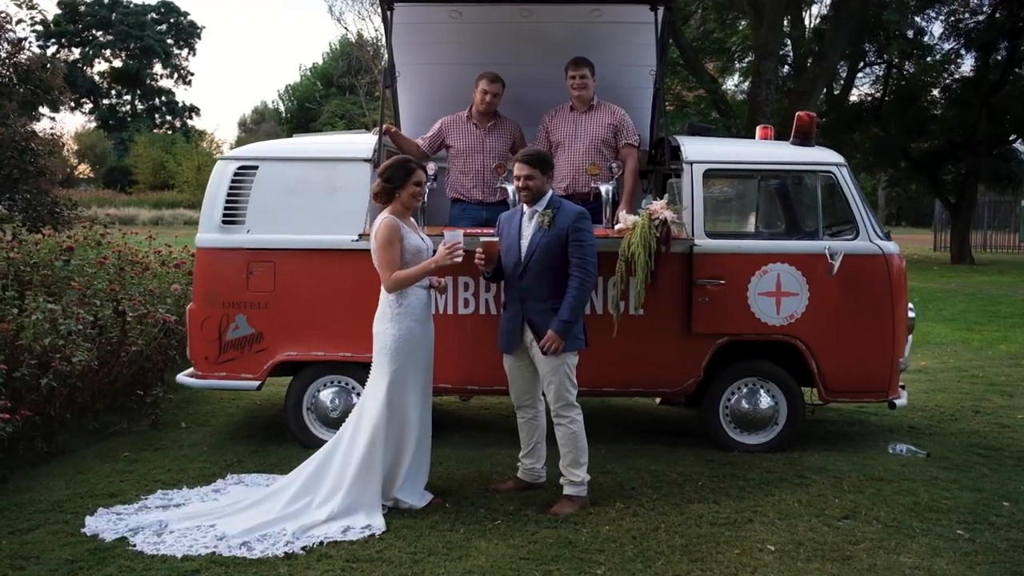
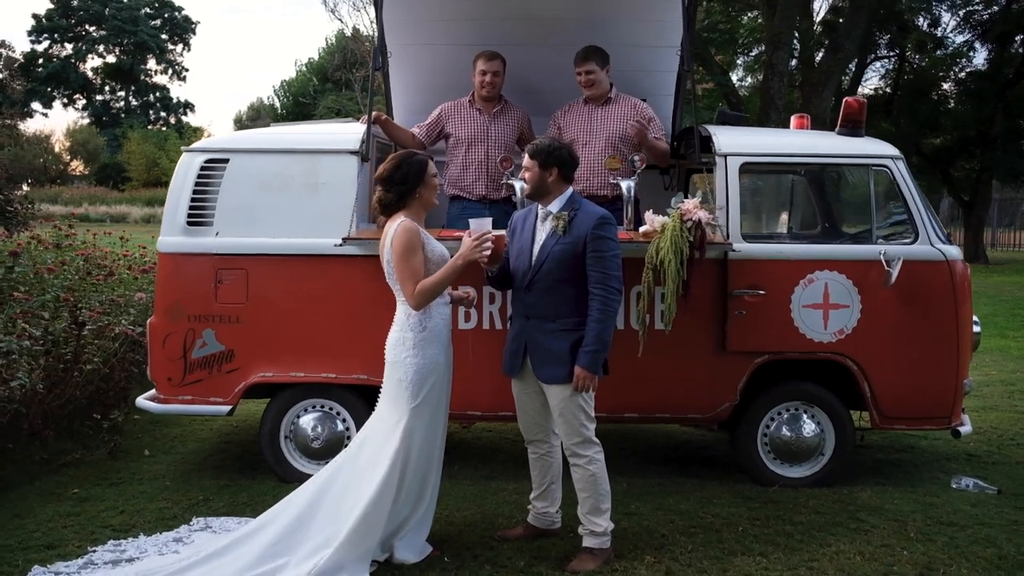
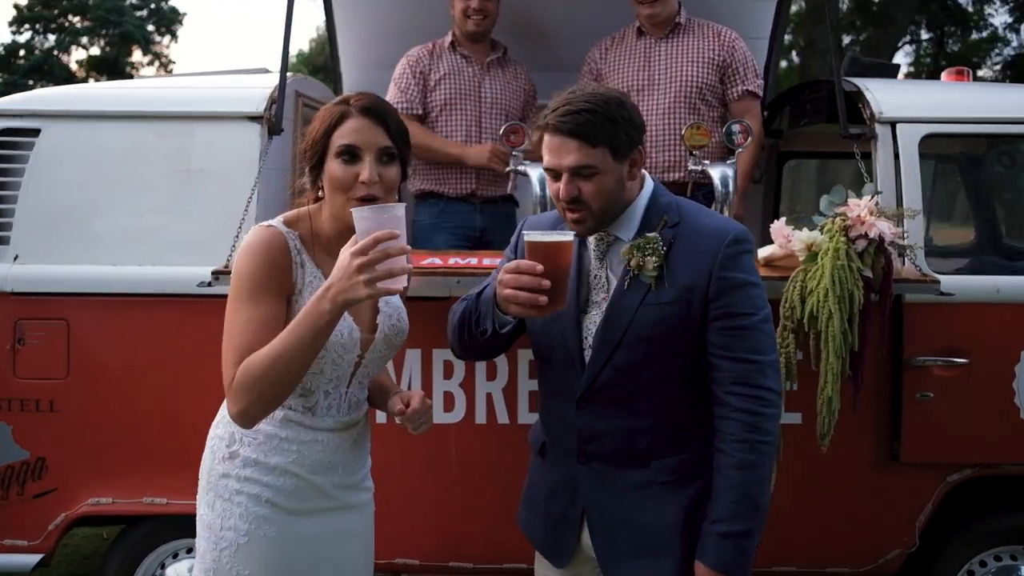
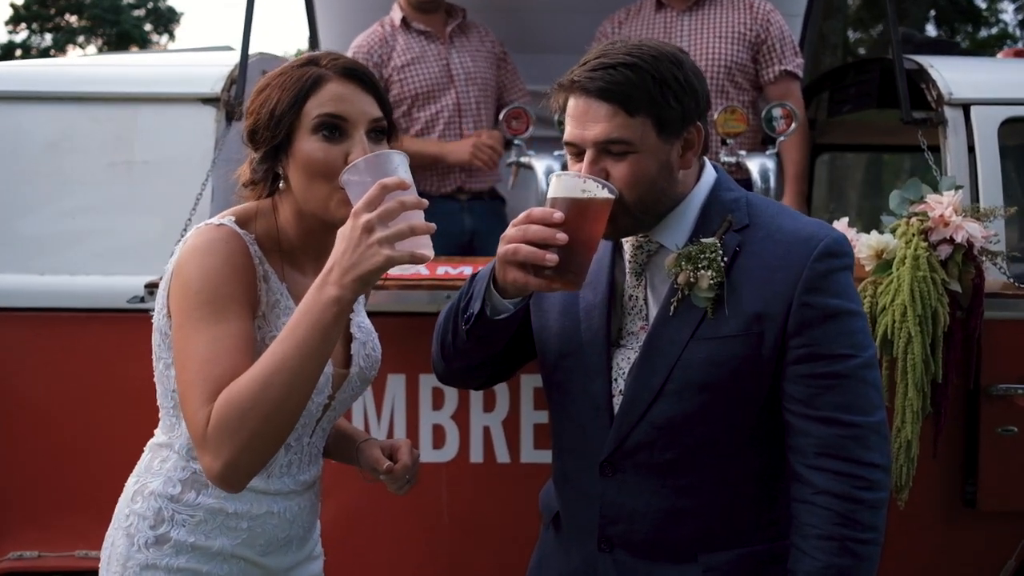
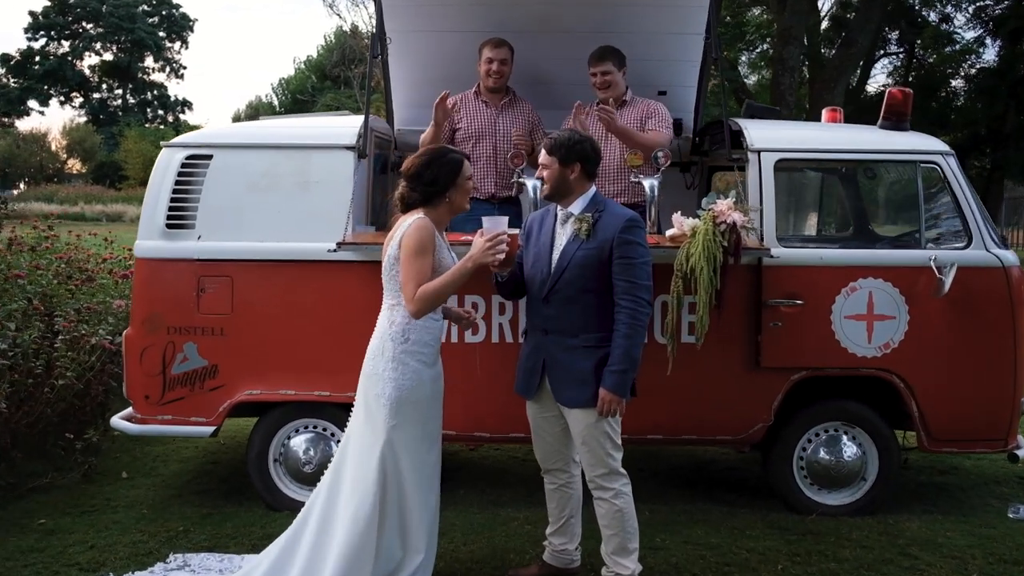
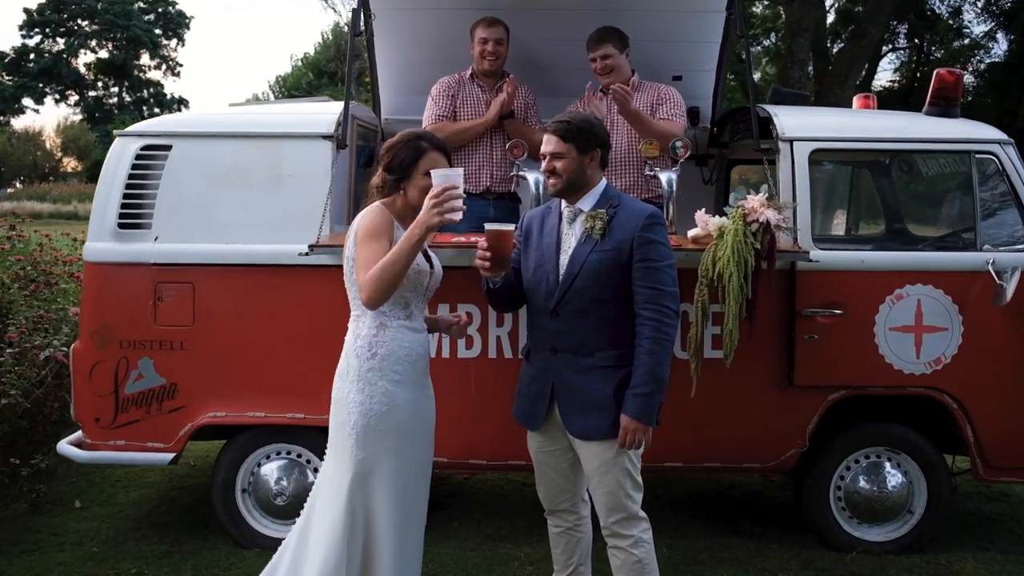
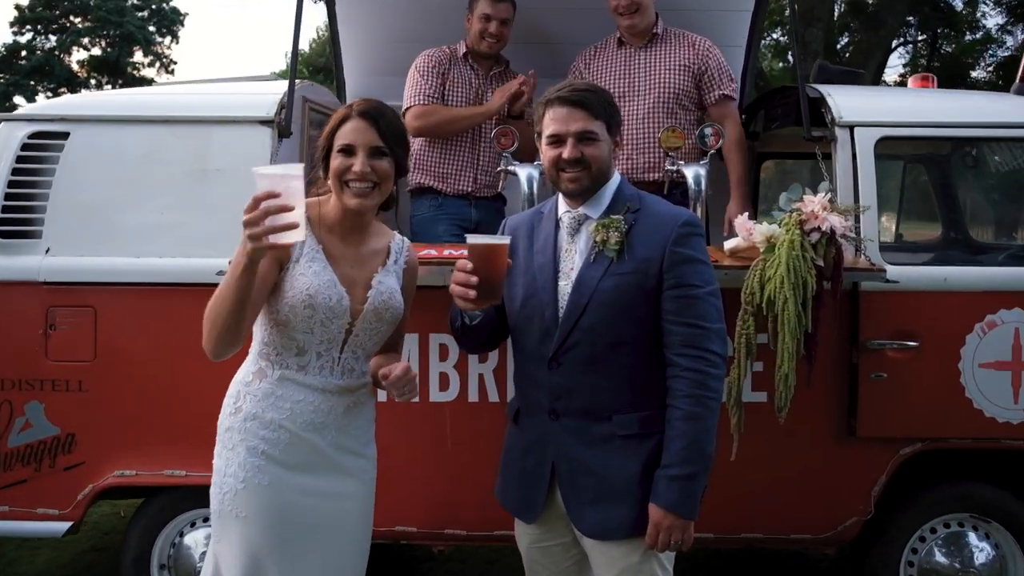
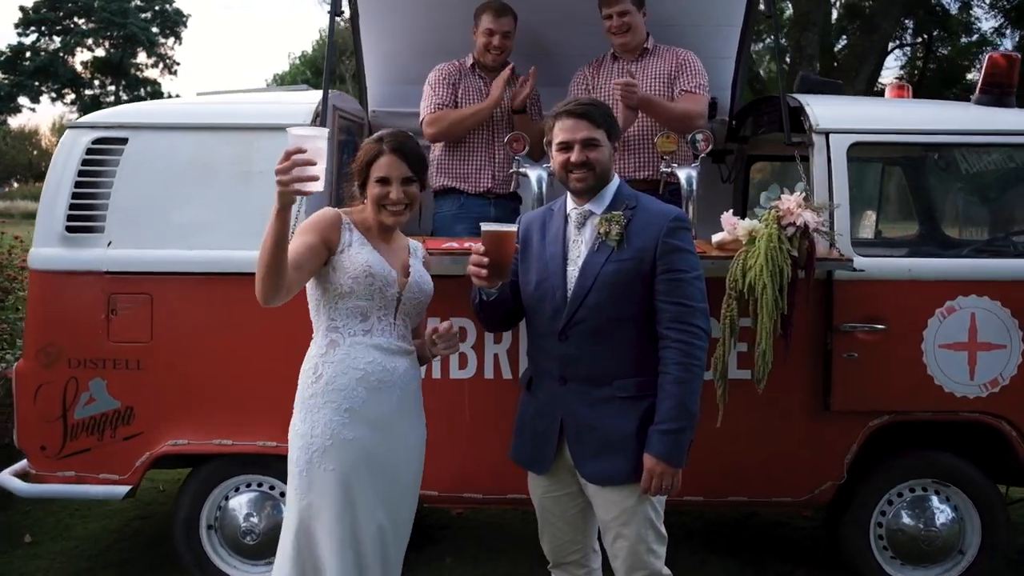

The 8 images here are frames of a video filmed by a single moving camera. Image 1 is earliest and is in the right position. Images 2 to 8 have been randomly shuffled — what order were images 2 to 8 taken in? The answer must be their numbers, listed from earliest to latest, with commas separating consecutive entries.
2, 5, 6, 8, 7, 3, 4
